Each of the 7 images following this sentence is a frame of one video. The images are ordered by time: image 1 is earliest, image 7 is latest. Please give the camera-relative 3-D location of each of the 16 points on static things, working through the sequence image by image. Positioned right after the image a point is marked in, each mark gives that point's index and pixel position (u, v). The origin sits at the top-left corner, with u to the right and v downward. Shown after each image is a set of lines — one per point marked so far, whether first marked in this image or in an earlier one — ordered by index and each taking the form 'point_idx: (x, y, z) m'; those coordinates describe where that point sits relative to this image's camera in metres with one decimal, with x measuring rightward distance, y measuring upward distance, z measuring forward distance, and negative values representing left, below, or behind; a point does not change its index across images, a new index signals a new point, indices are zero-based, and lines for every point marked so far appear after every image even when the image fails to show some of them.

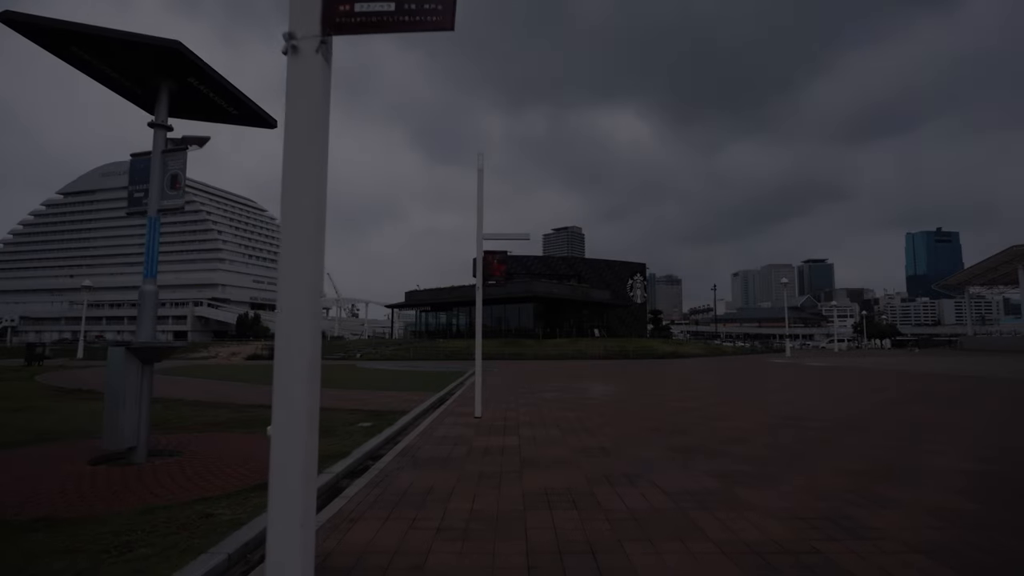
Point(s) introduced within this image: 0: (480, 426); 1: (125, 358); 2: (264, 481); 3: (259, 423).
0: (-0.6, -2.6, +10.3) m
1: (-4.1, -0.7, +5.6) m
2: (-2.4, -1.9, +5.3) m
3: (-4.0, -2.1, +8.4) m
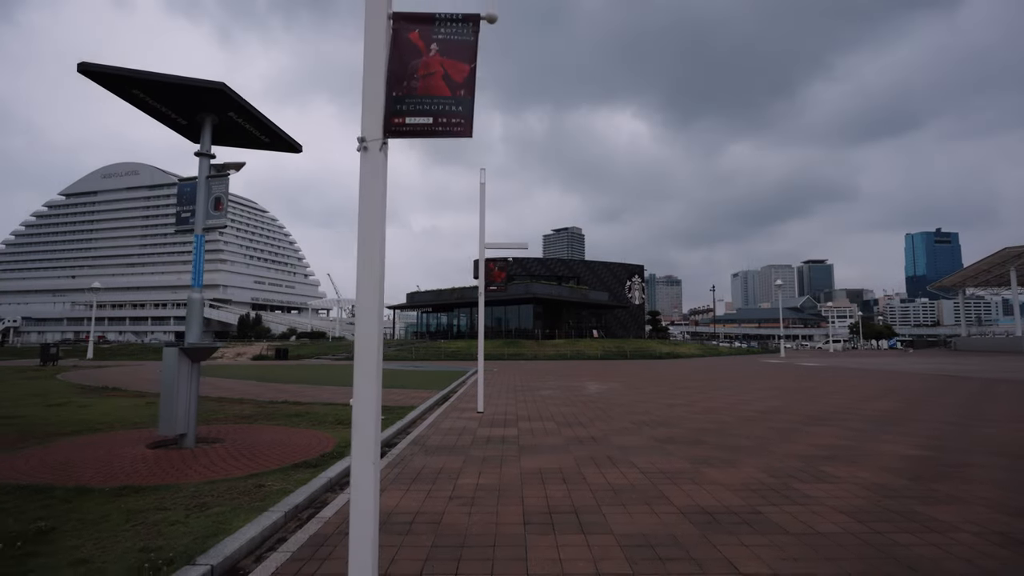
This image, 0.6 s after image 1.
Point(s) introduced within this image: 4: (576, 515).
0: (-0.6, -2.7, +11.2) m
1: (-4.1, -0.8, +6.4) m
2: (-2.5, -2.0, +6.1) m
3: (-4.0, -2.2, +9.3) m
4: (+0.6, -2.3, +5.5) m
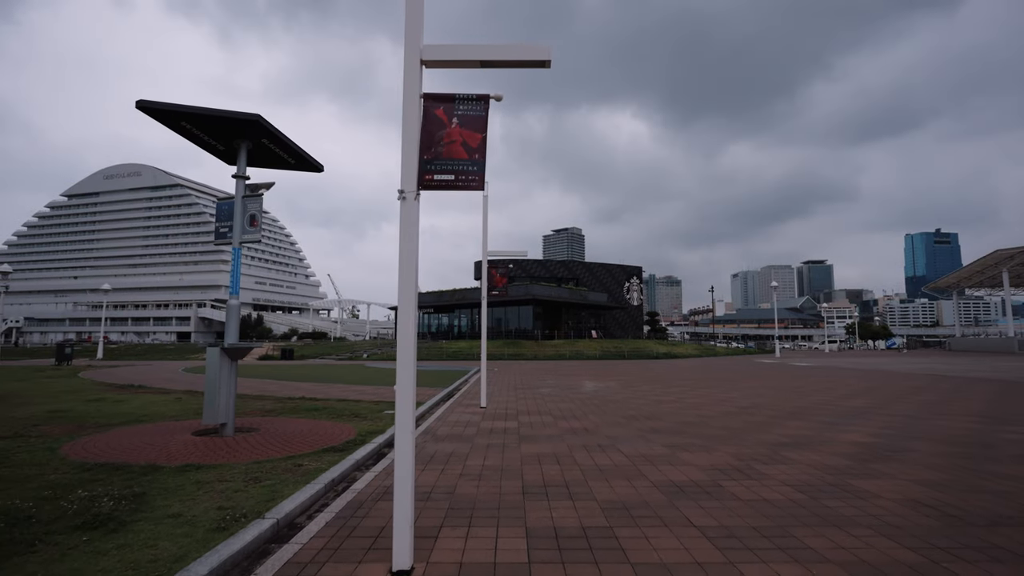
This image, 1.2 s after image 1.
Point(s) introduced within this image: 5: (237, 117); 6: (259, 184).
0: (-0.6, -2.8, +12.1) m
1: (-4.1, -0.9, +7.3) m
2: (-2.4, -2.1, +7.0) m
3: (-4.0, -2.4, +10.1) m
4: (+0.7, -2.4, +6.3) m
5: (-3.9, +2.4, +7.4) m
6: (-3.9, +1.6, +8.2) m
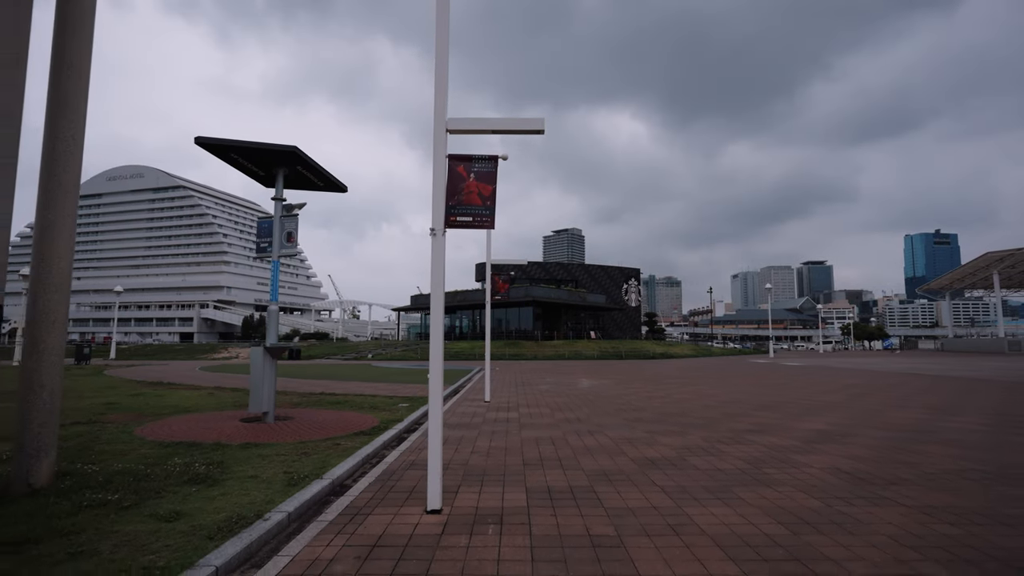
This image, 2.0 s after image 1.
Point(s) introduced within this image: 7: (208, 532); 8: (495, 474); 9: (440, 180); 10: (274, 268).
0: (-0.6, -3.0, +13.3) m
1: (-4.0, -1.1, +8.5) m
2: (-2.4, -2.2, +8.2) m
3: (-4.0, -2.5, +11.3) m
4: (+0.7, -2.5, +7.5) m
5: (-3.9, +2.3, +8.6) m
6: (-3.9, +1.5, +9.4) m
7: (-2.3, -1.8, +3.9) m
8: (-0.2, -2.3, +6.7) m
9: (-0.7, +1.1, +6.0) m
10: (-4.2, +0.4, +9.3) m
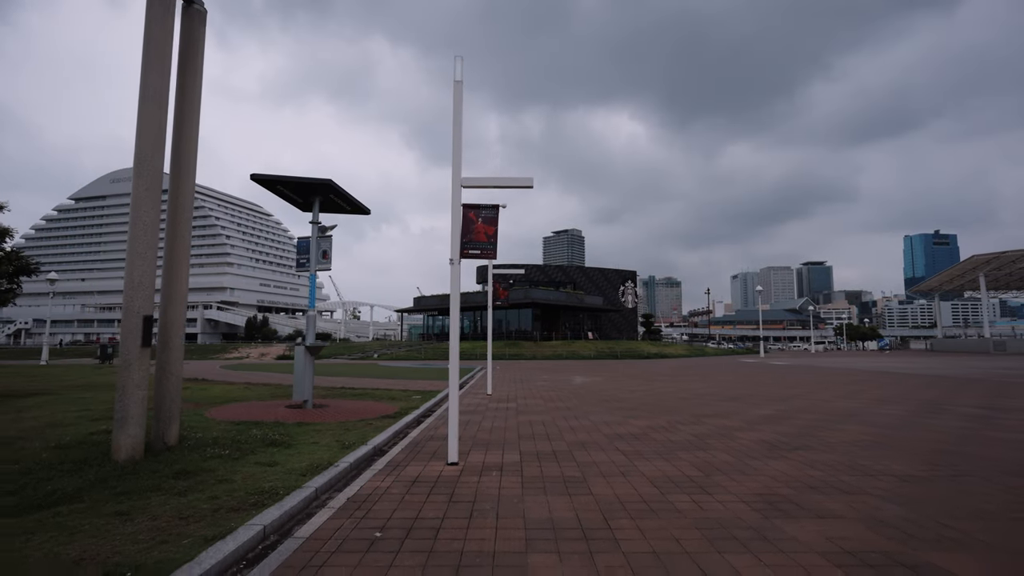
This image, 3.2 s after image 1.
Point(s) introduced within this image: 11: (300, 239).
0: (-0.6, -3.1, +15.0) m
1: (-4.1, -1.3, +10.2) m
2: (-2.4, -2.4, +9.9) m
3: (-4.0, -2.7, +13.1) m
4: (+0.7, -2.7, +9.3) m
5: (-3.9, +2.1, +10.3) m
6: (-3.9, +1.3, +11.1) m
7: (-2.3, -2.0, +5.7) m
8: (-0.3, -2.5, +8.4) m
9: (-0.8, +0.9, +7.7) m
10: (-4.3, +0.2, +11.1) m
11: (-4.4, +1.0, +10.8) m
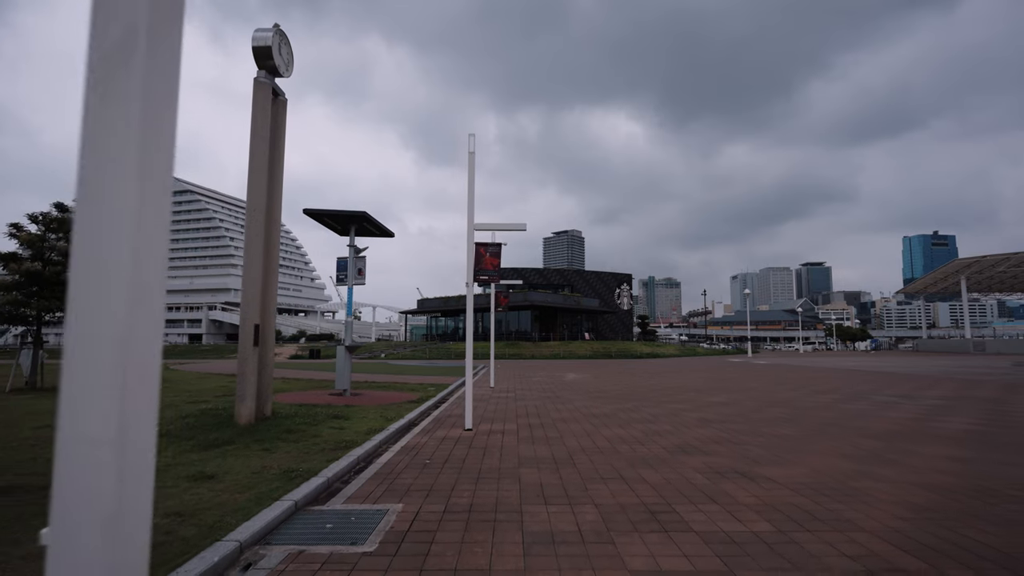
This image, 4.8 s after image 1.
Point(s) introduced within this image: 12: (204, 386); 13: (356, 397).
0: (-0.6, -3.4, +17.5) m
1: (-4.1, -1.5, +12.7) m
2: (-2.5, -2.7, +12.4) m
3: (-4.1, -2.9, +15.5) m
4: (+0.6, -2.9, +11.7) m
5: (-3.9, +1.8, +12.8) m
6: (-3.9, +1.0, +13.6) m
7: (-2.3, -2.2, +8.1) m
8: (-0.3, -2.8, +10.9) m
9: (-0.8, +0.7, +10.2) m
10: (-4.3, -0.1, +13.6) m
11: (-4.4, +0.7, +13.3) m
12: (-8.6, -2.8, +14.8) m
13: (-3.7, -2.6, +12.3) m
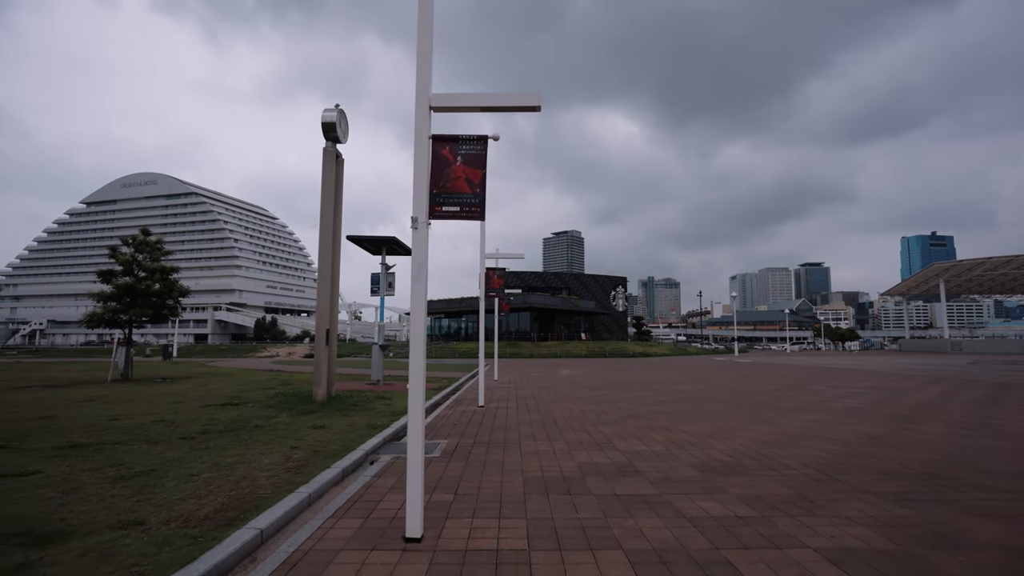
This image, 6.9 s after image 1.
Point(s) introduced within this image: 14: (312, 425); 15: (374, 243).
0: (-0.6, -3.7, +20.5) m
1: (-4.1, -1.8, +15.7) m
2: (-2.4, -3.0, +15.5) m
3: (-4.0, -3.2, +18.6) m
4: (+0.7, -3.2, +14.8) m
5: (-3.9, +1.5, +15.8) m
6: (-3.9, +0.7, +16.7) m
7: (-2.3, -2.5, +11.2) m
8: (-0.2, -3.1, +14.0) m
9: (-0.8, +0.4, +13.2) m
10: (-4.2, -0.4, +16.6) m
11: (-4.4, +0.4, +16.3) m
12: (-8.6, -3.1, +17.8) m
13: (-3.7, -2.9, +15.4) m
14: (-3.3, -2.2, +8.5) m
15: (-4.3, +1.4, +16.2) m
